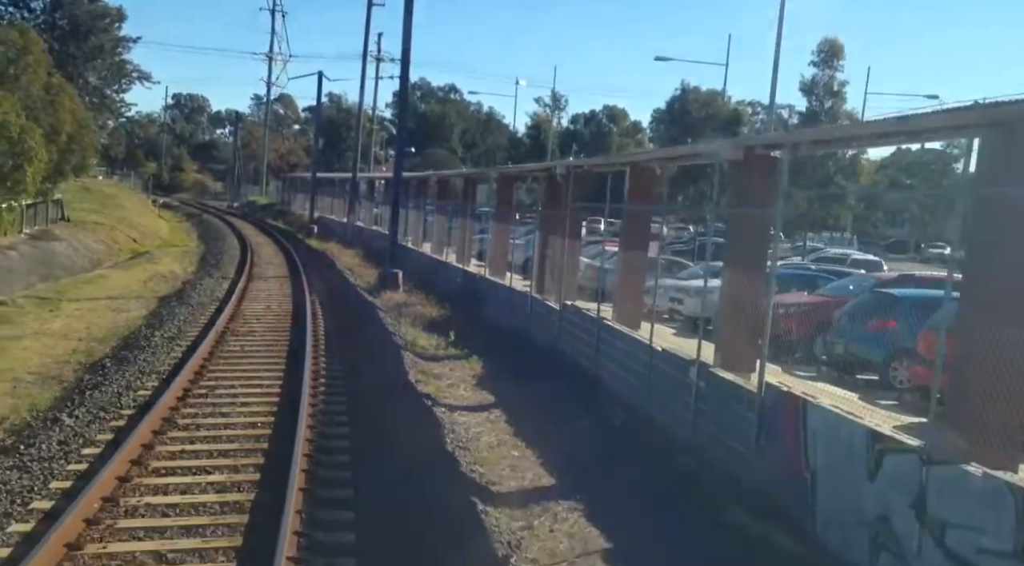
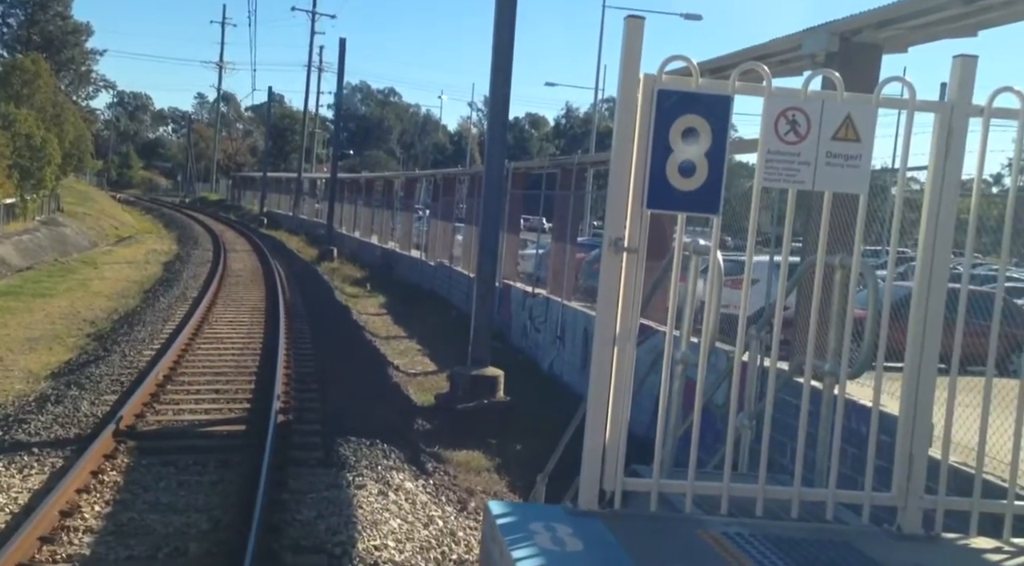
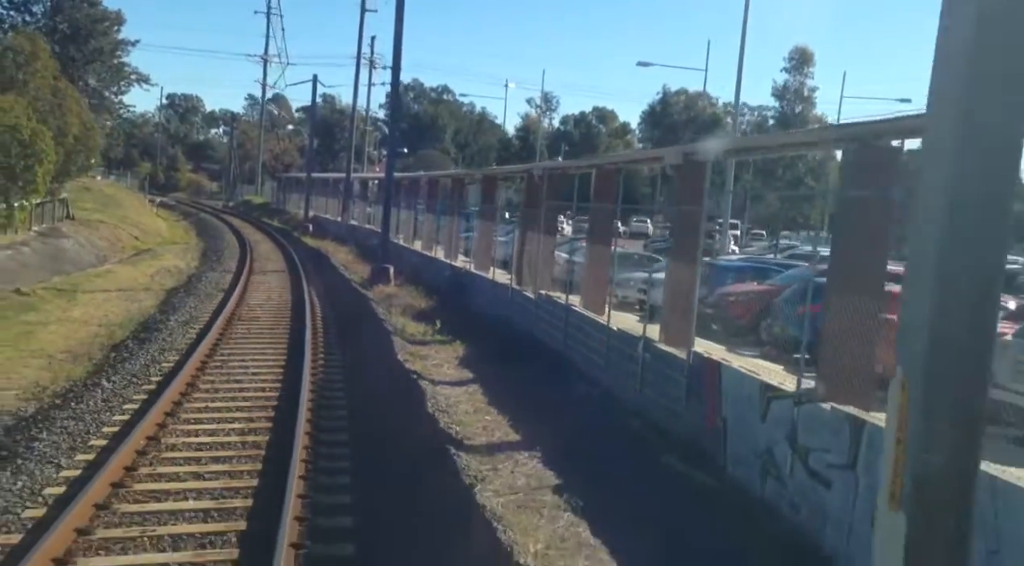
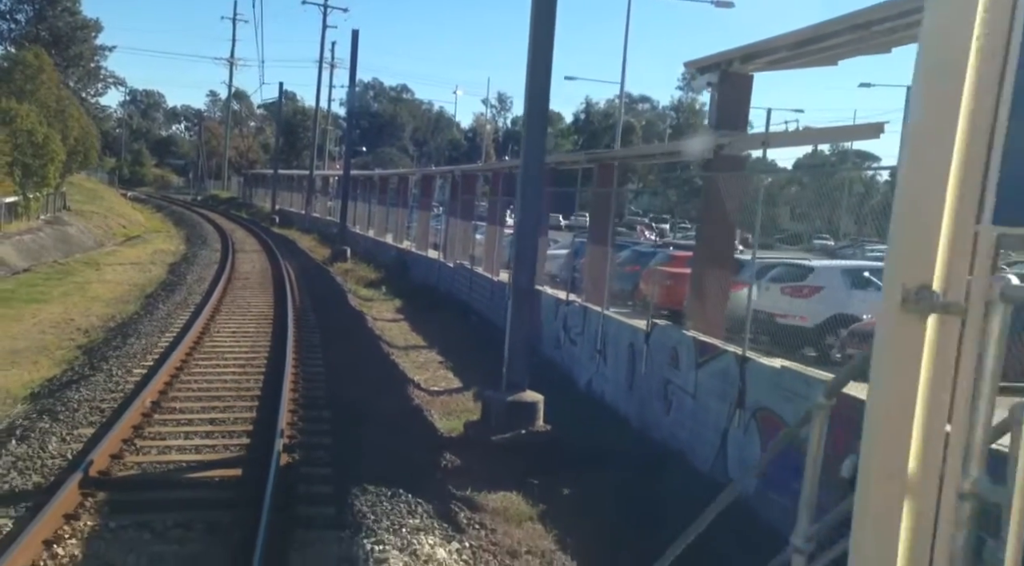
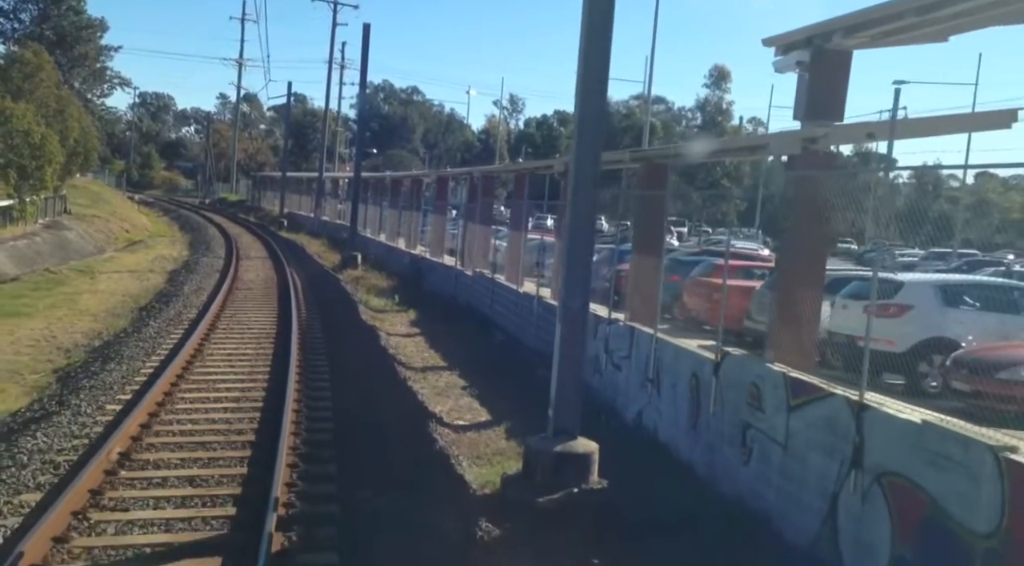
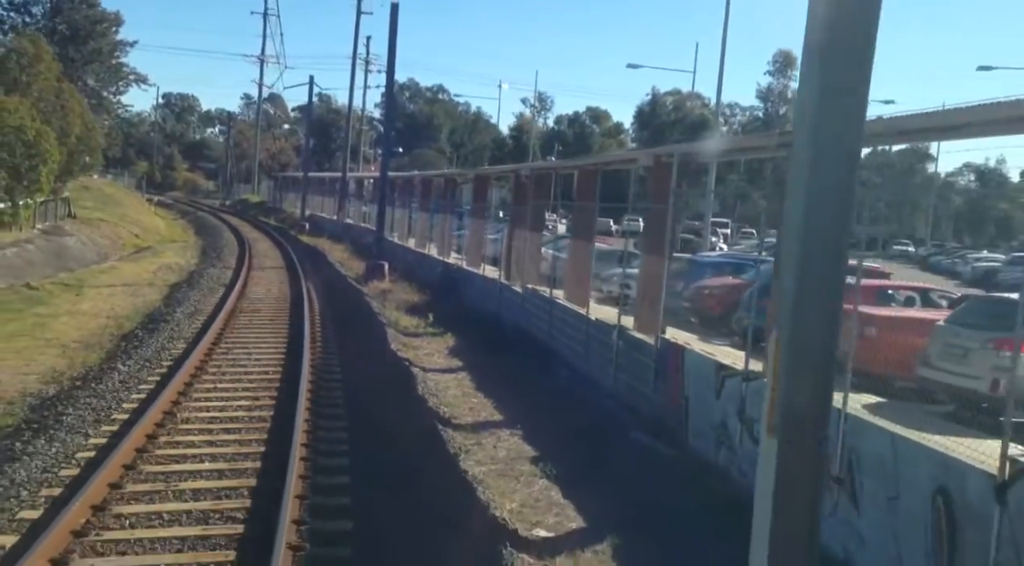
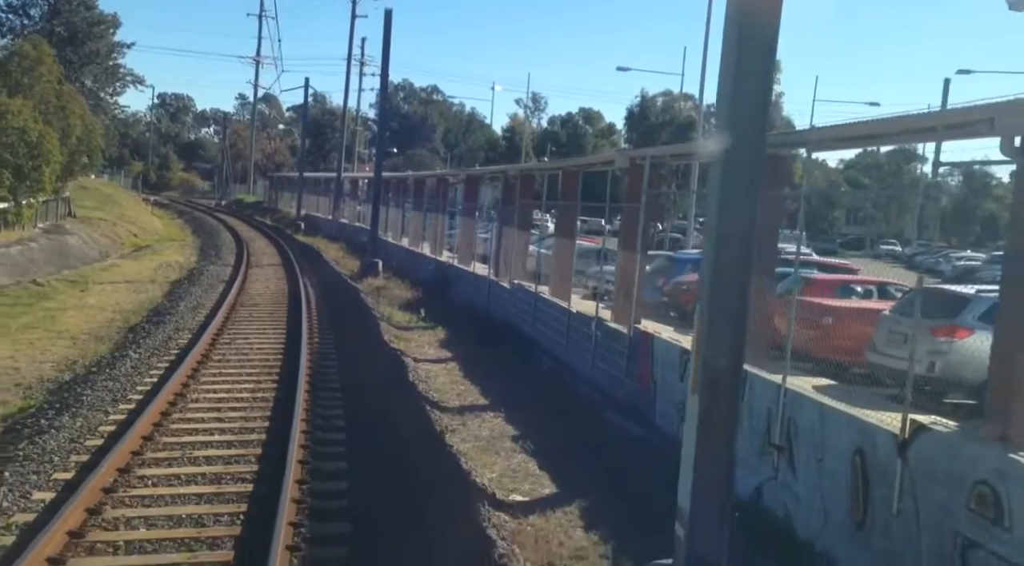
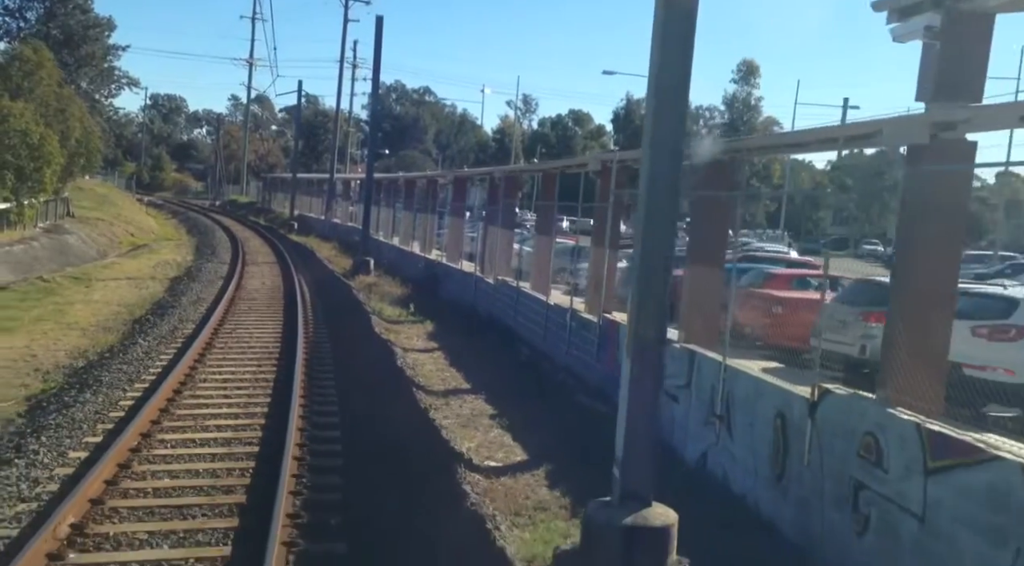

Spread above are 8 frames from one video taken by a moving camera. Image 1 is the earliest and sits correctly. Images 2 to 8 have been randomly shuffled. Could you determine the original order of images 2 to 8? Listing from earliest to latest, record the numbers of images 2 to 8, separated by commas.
3, 6, 7, 8, 5, 4, 2
